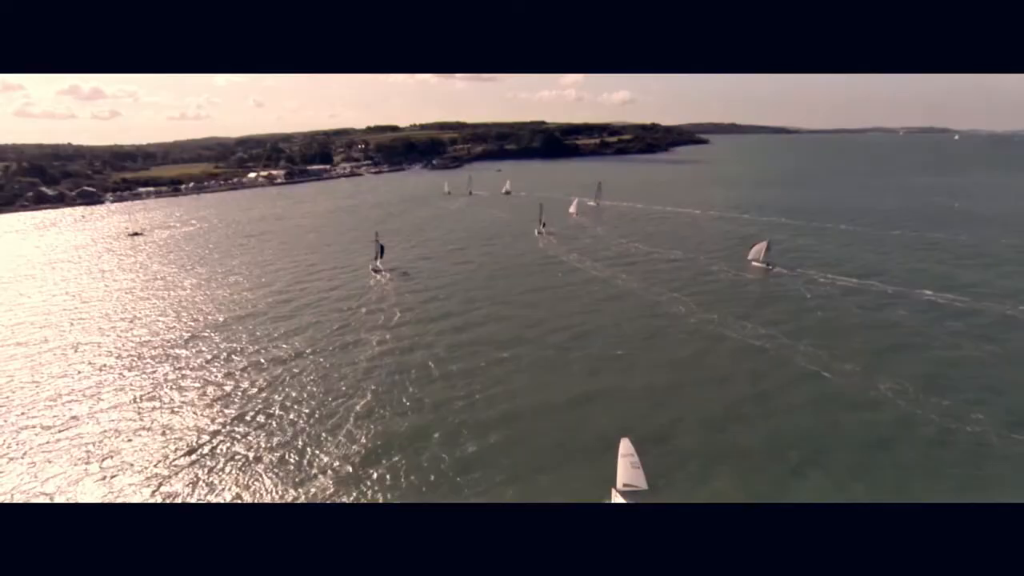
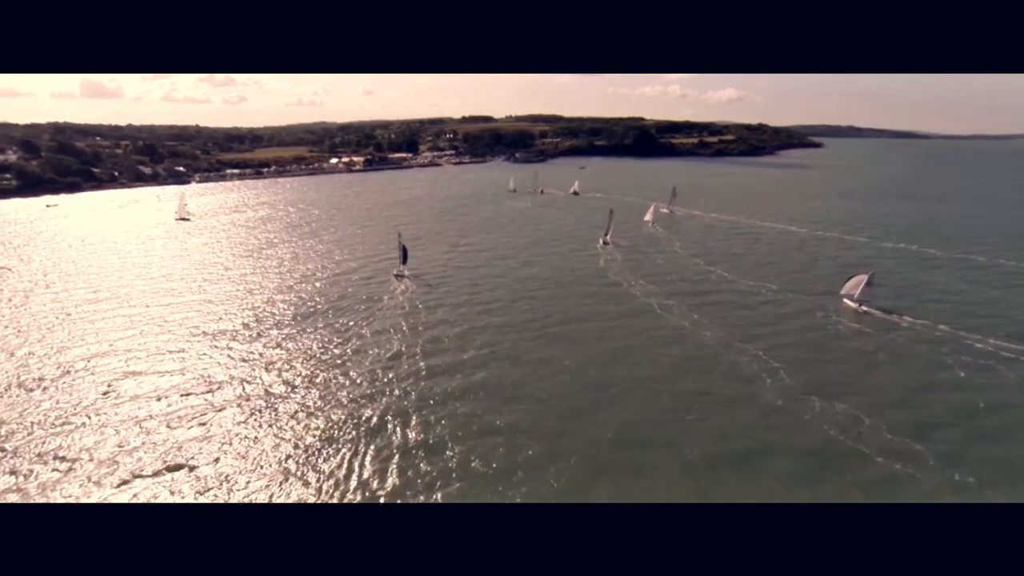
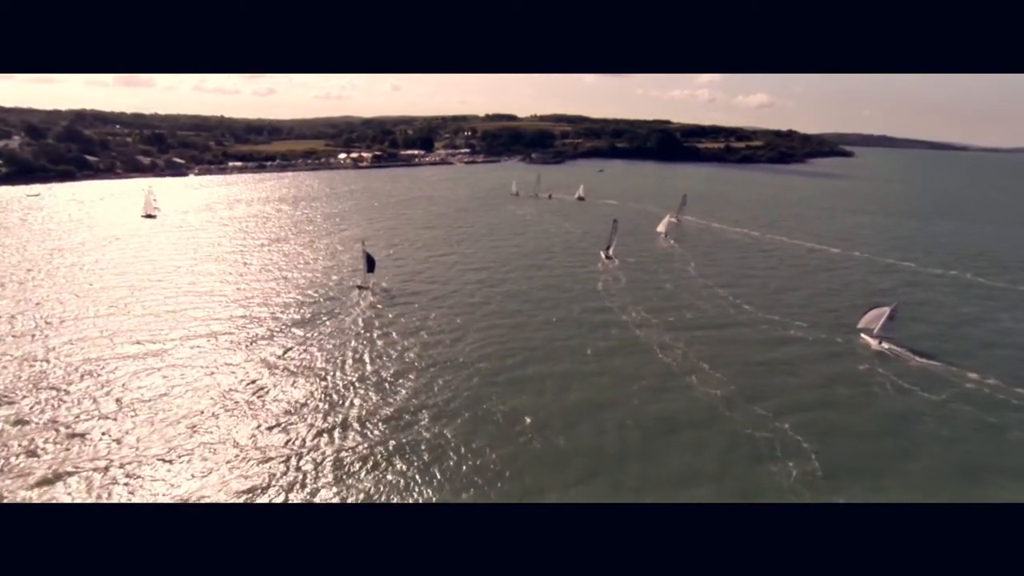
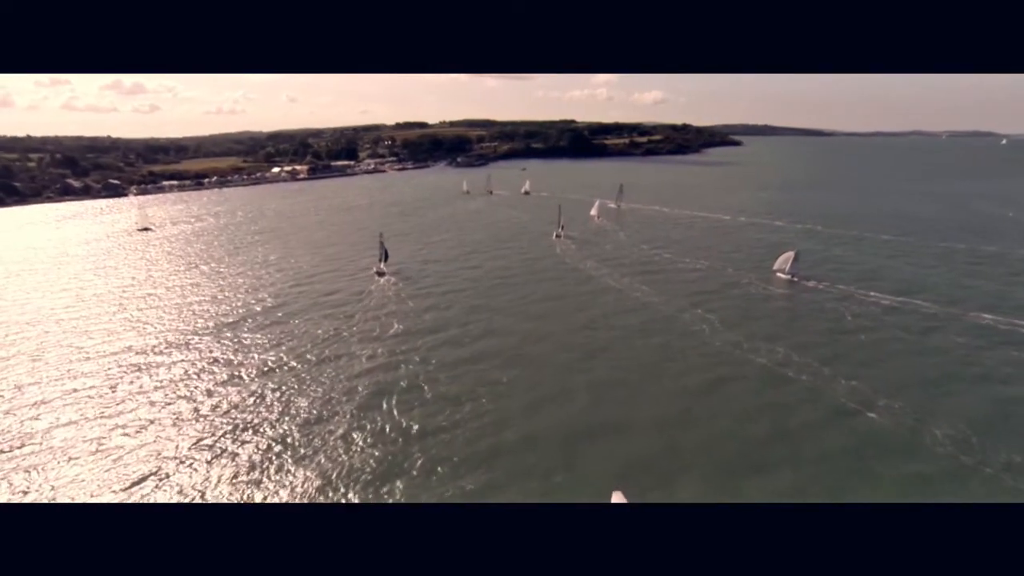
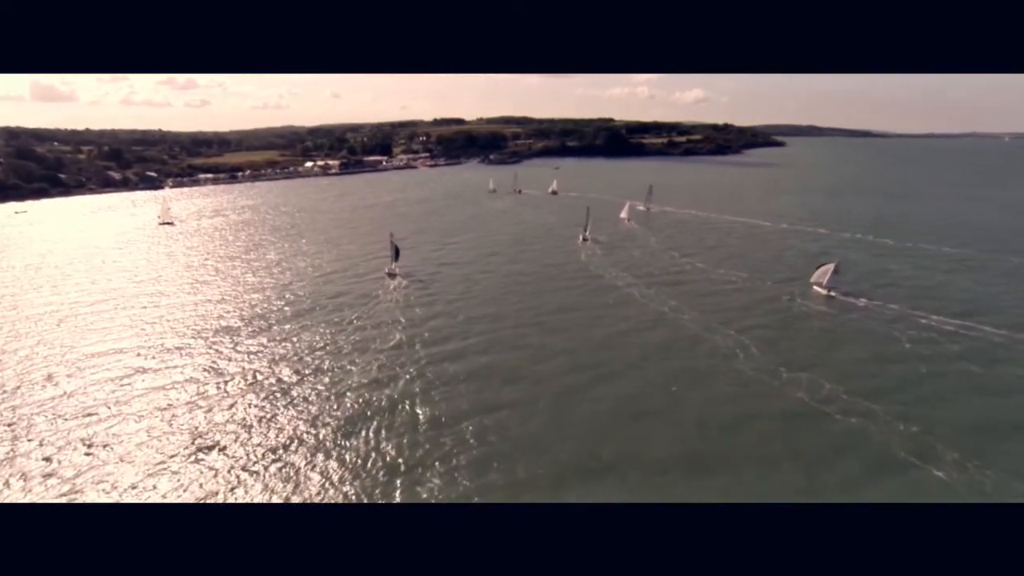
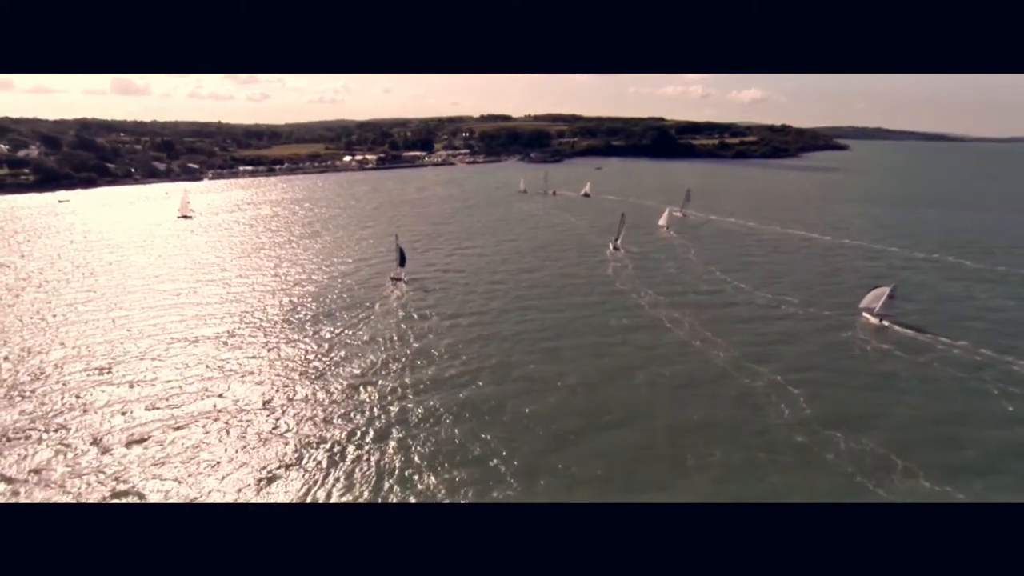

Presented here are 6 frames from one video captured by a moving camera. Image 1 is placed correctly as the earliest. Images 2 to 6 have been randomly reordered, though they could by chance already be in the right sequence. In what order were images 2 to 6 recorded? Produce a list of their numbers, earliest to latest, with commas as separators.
4, 5, 2, 6, 3
